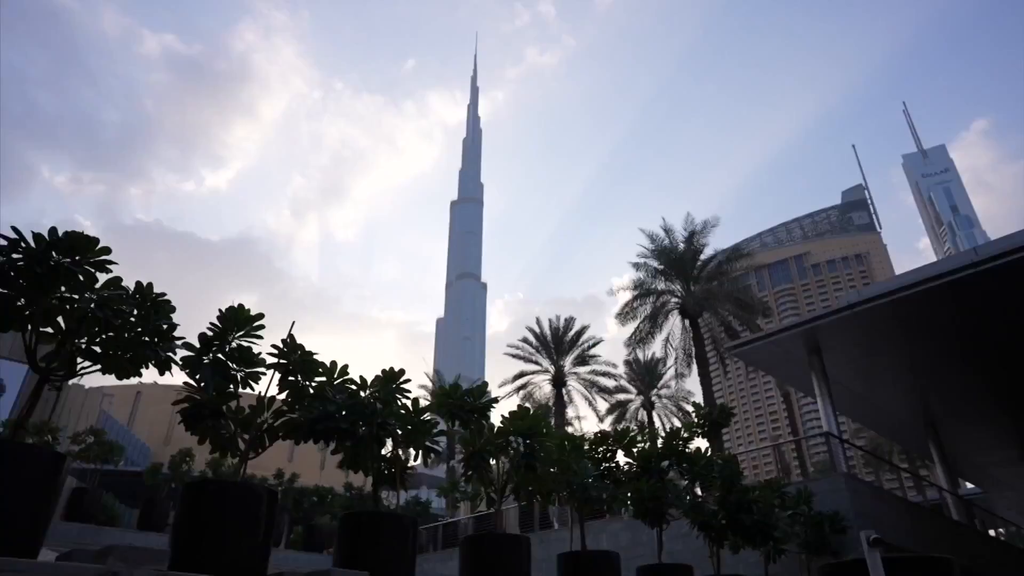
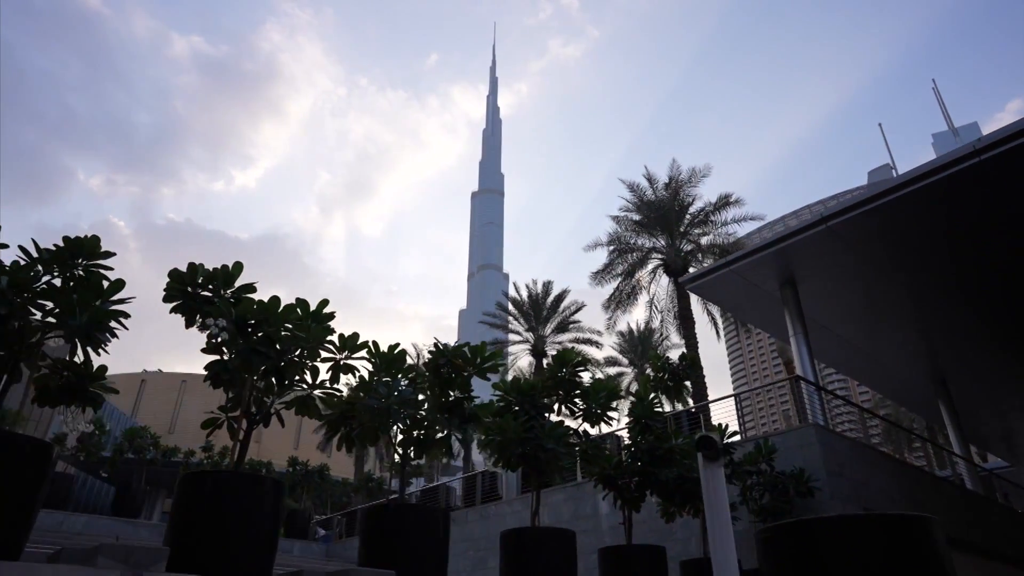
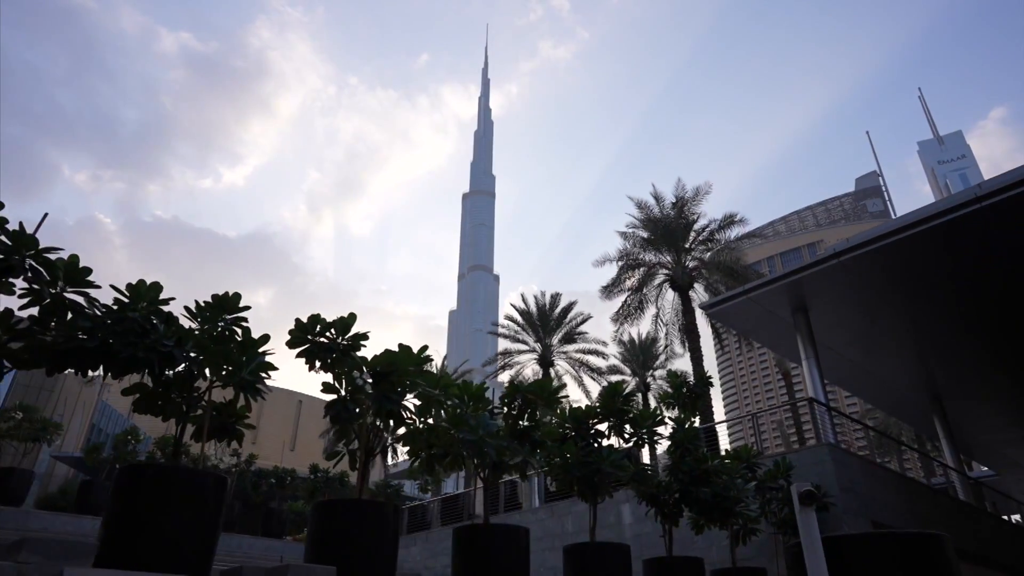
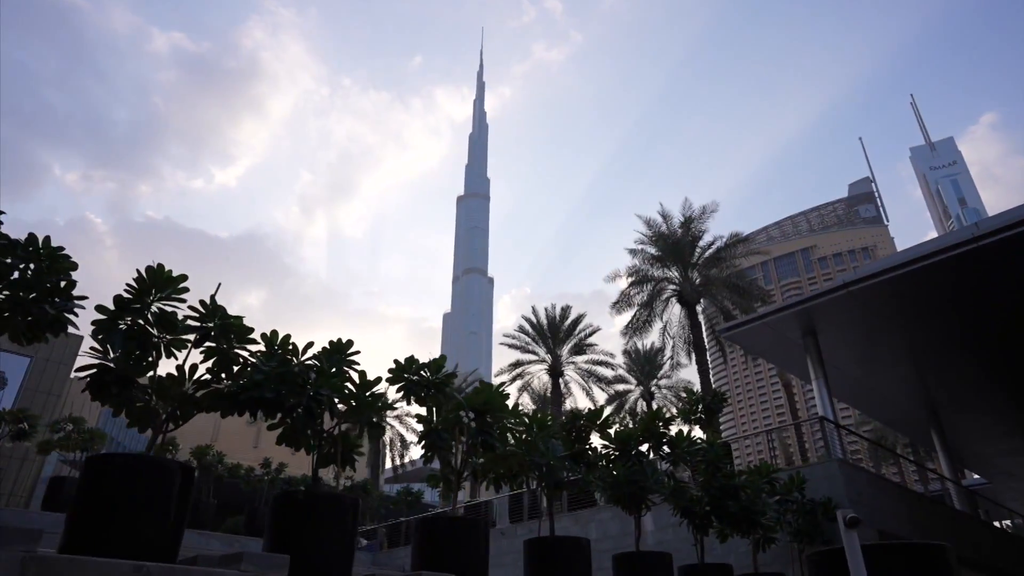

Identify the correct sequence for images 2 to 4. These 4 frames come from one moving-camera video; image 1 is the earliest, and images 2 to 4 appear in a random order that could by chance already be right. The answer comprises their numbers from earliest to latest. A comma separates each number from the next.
4, 3, 2
